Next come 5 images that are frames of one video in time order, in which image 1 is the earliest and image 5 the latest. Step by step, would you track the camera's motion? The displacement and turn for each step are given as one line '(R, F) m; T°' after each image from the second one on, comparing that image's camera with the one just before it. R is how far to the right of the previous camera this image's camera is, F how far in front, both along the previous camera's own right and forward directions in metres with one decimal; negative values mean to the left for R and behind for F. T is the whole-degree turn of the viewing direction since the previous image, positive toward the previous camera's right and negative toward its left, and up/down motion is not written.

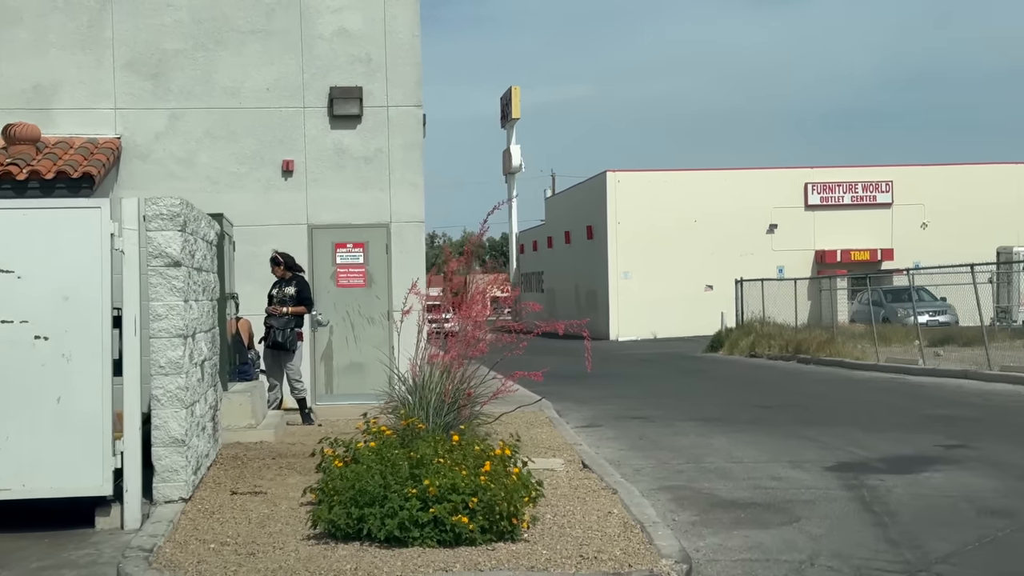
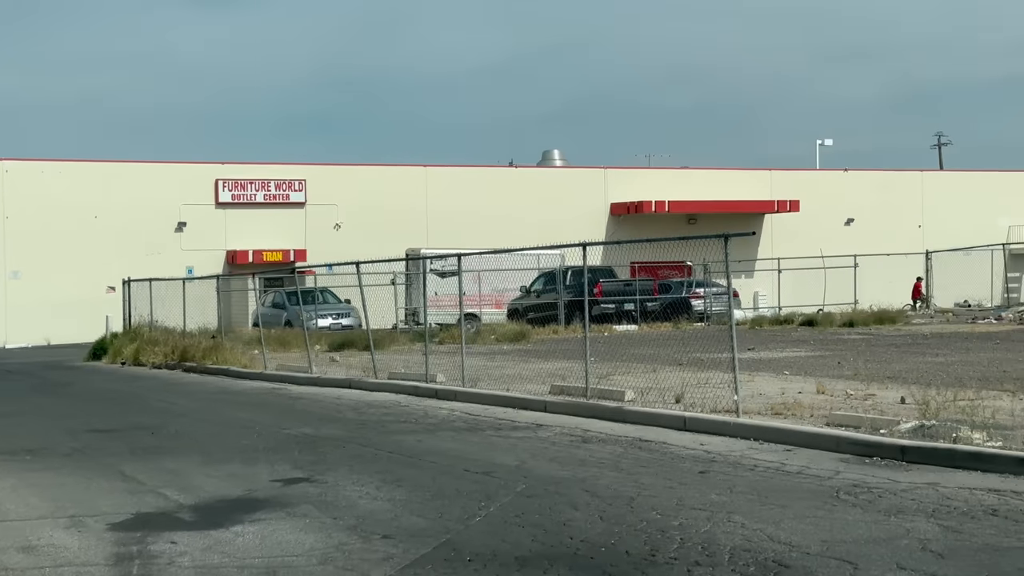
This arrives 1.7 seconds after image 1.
(+1.2, +2.0) m; +23°
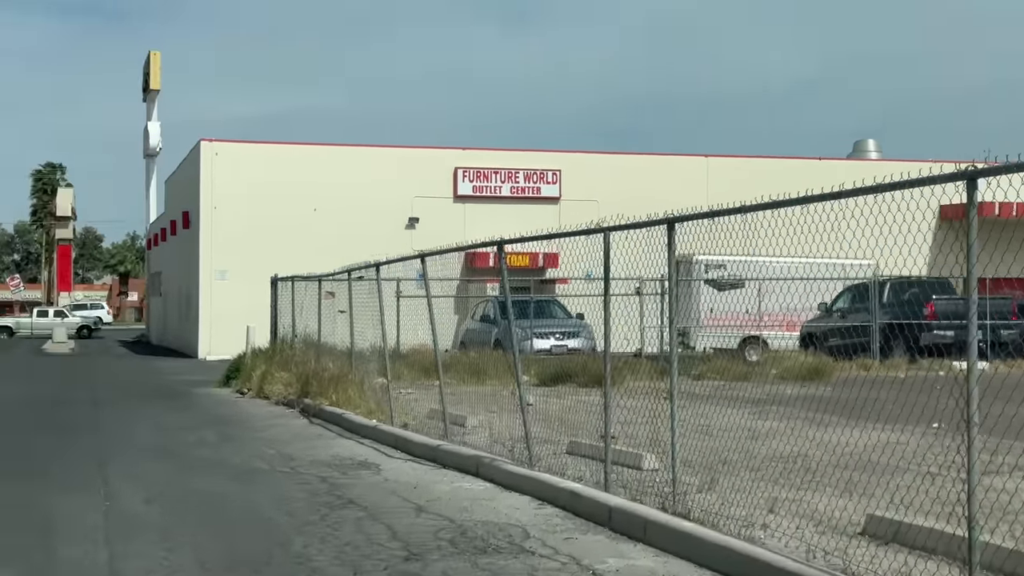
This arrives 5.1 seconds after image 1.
(+0.1, +7.6) m; -12°
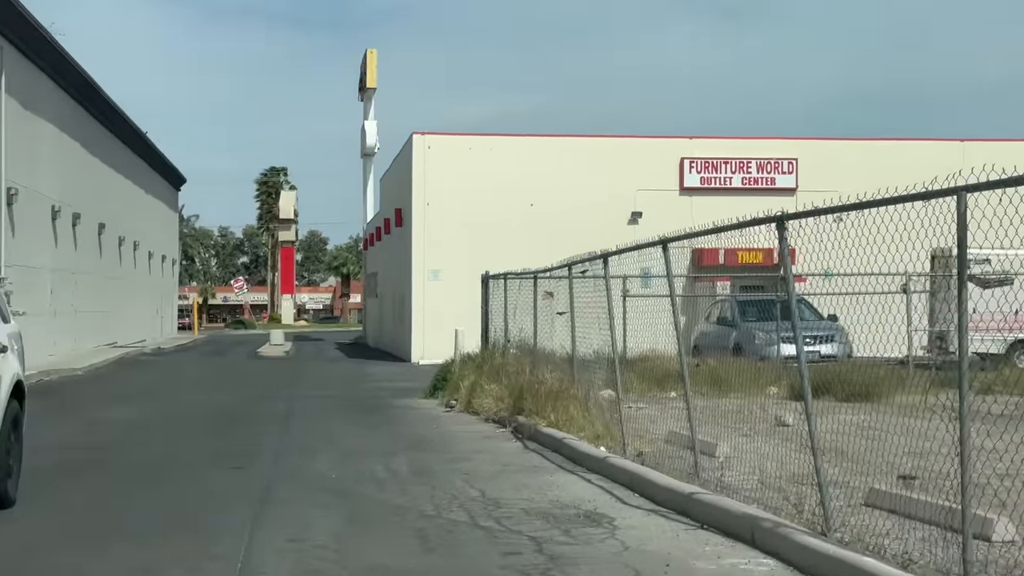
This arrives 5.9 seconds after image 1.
(-0.3, +2.4) m; -9°
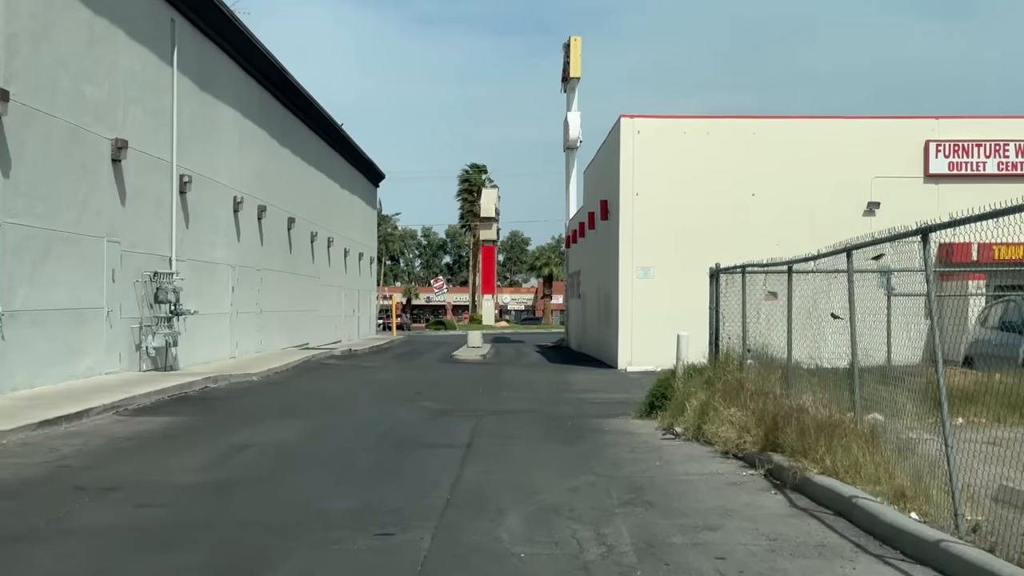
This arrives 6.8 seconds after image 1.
(-0.3, +3.0) m; -8°
